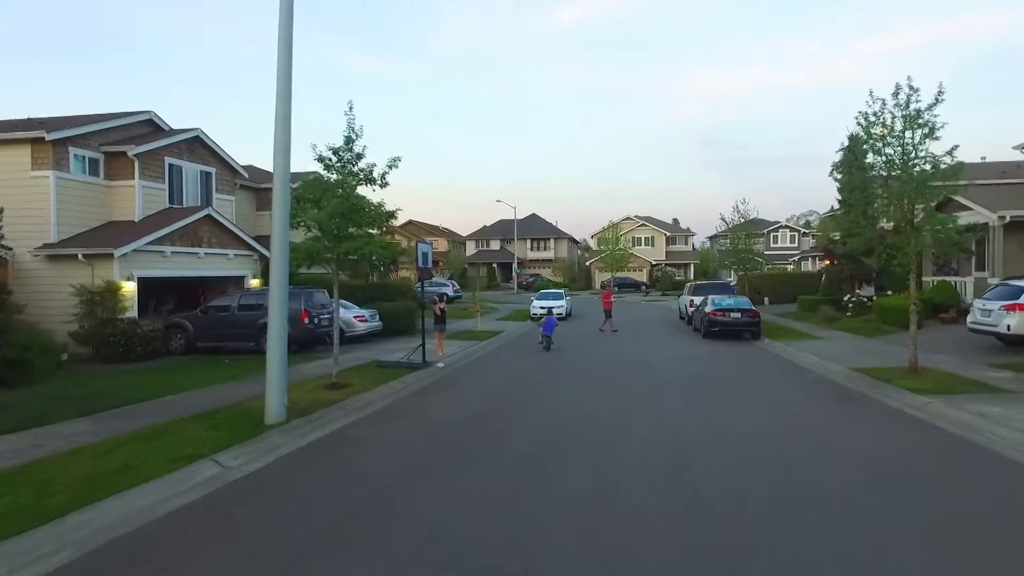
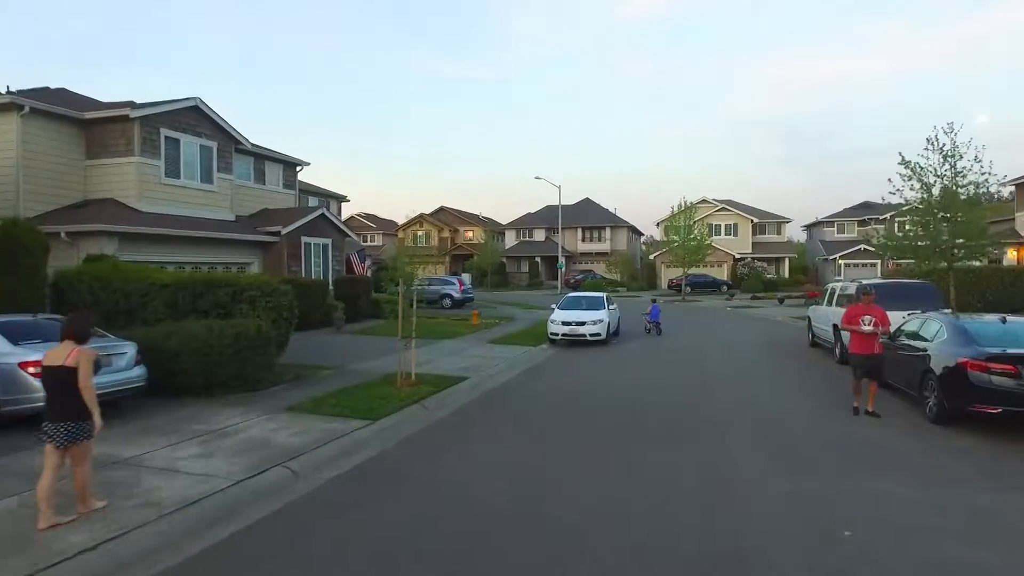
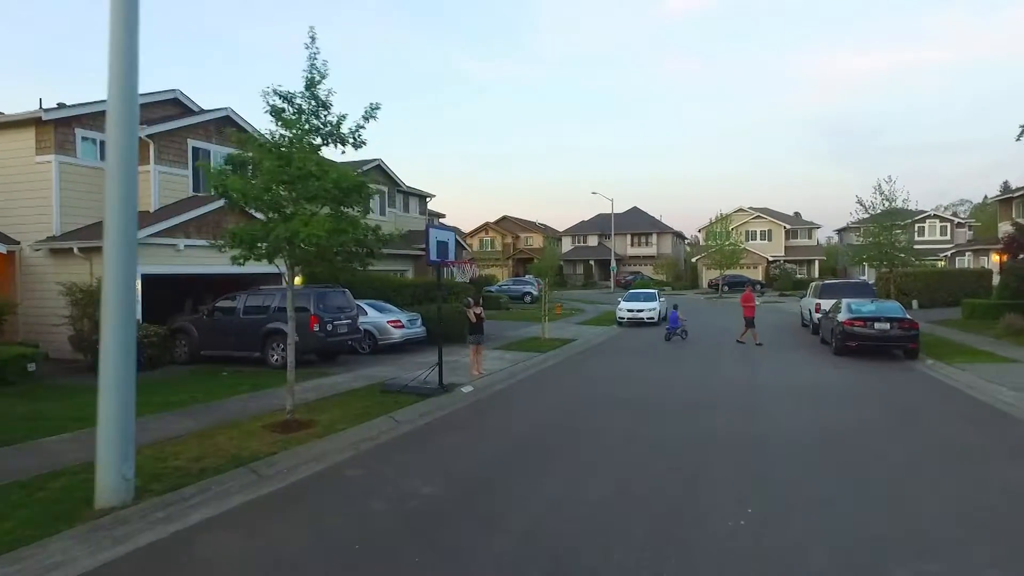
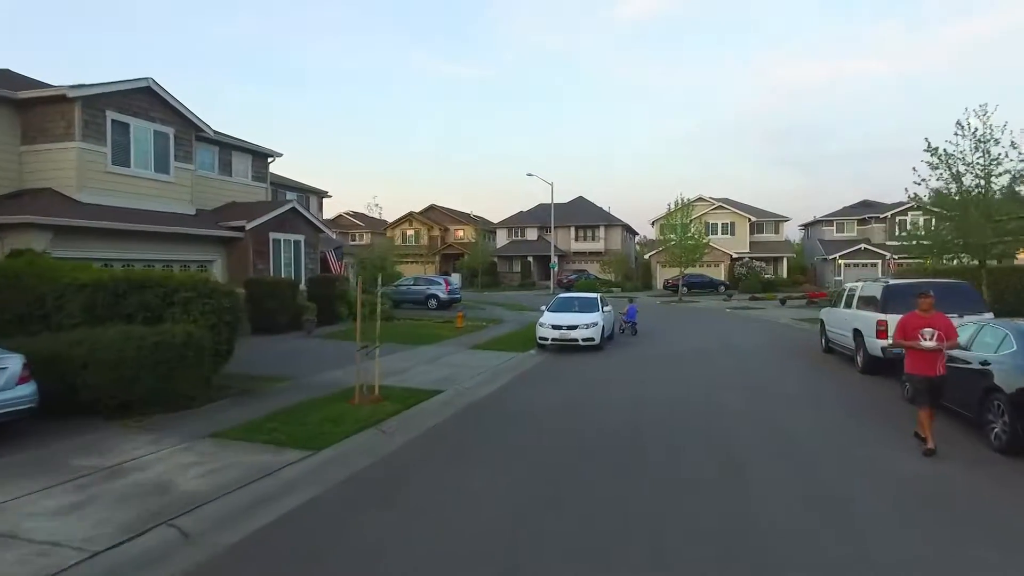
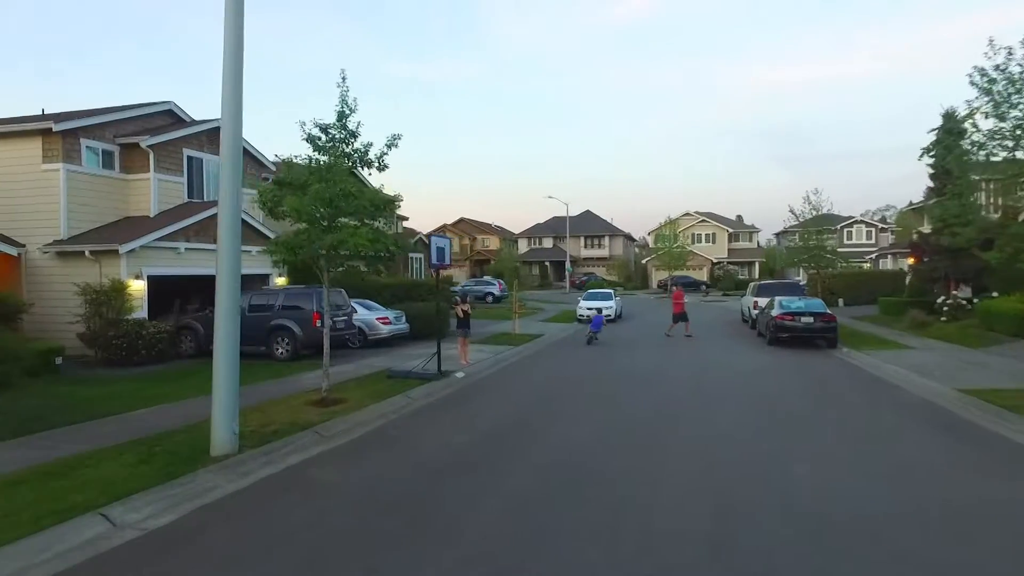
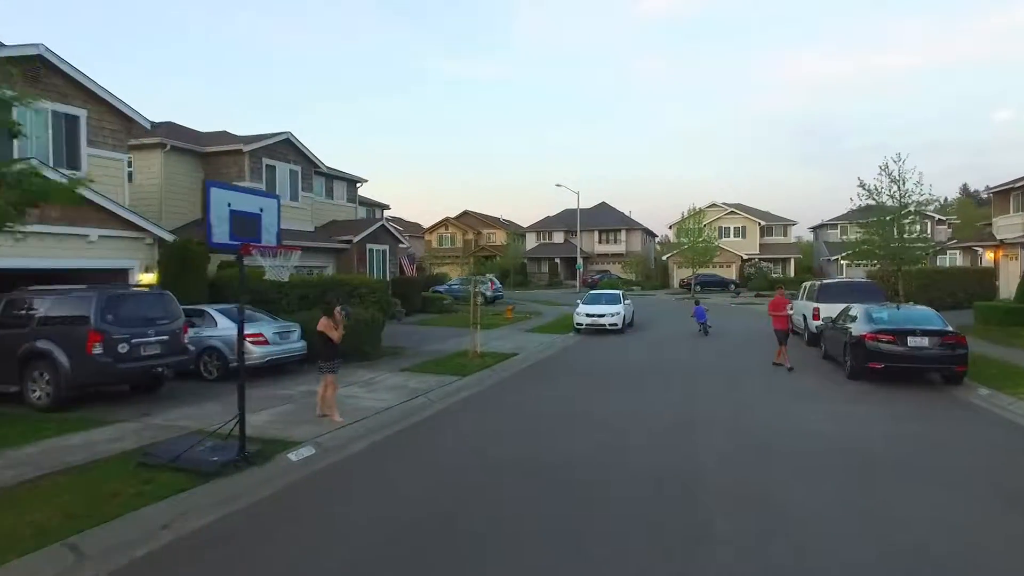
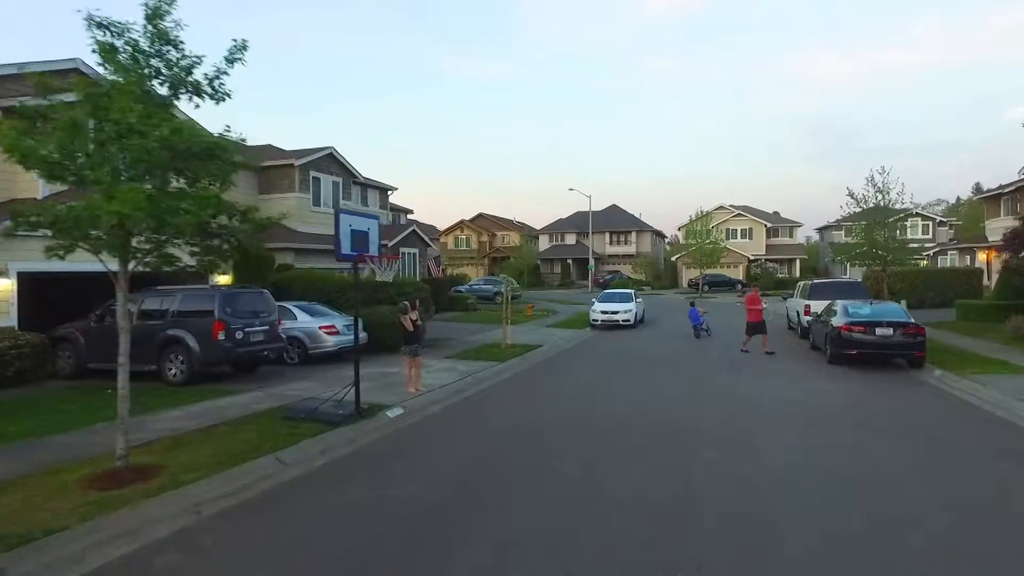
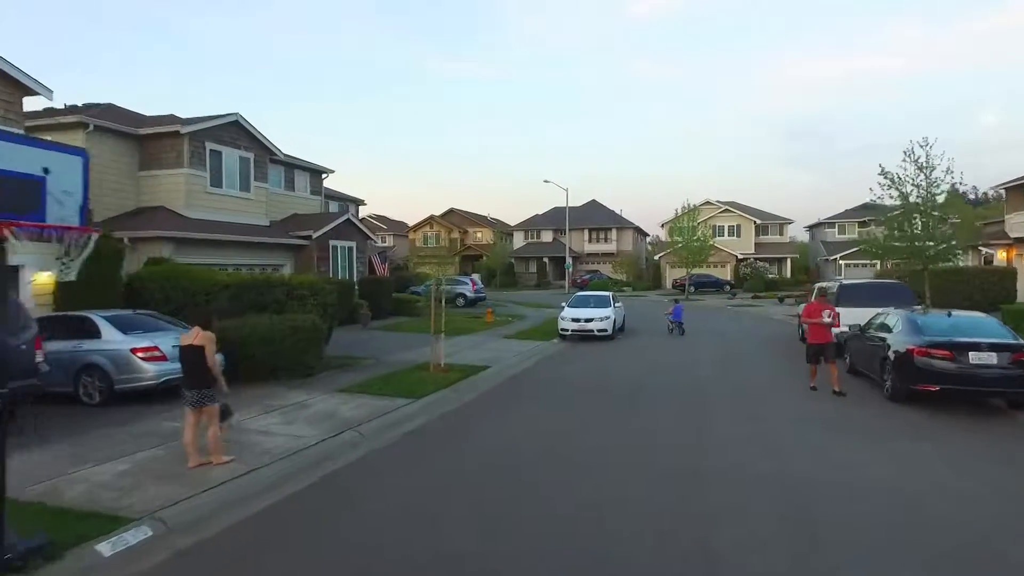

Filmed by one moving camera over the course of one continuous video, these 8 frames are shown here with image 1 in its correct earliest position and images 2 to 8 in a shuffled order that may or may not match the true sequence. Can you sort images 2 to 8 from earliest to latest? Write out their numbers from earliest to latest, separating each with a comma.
5, 3, 7, 6, 8, 2, 4
